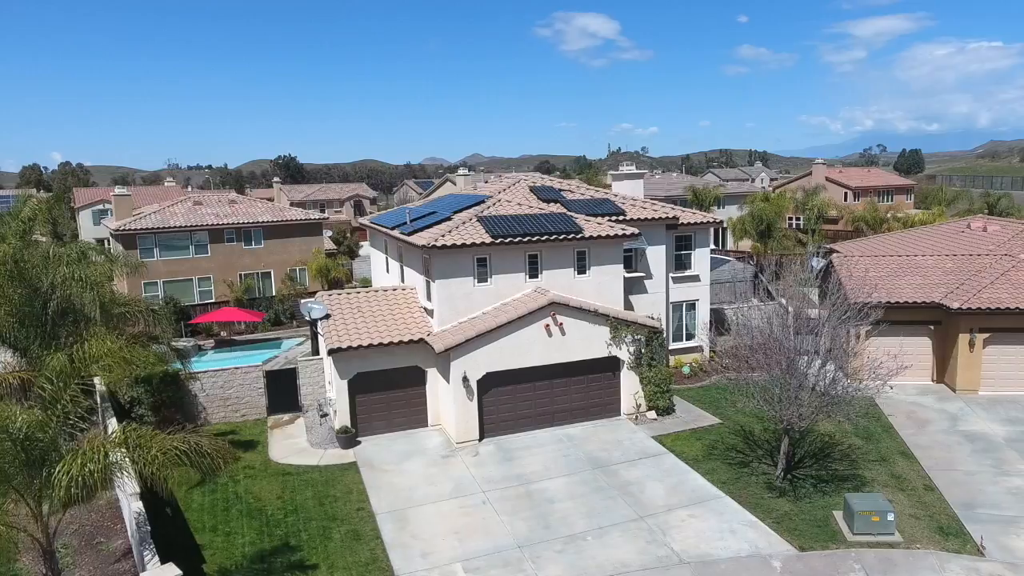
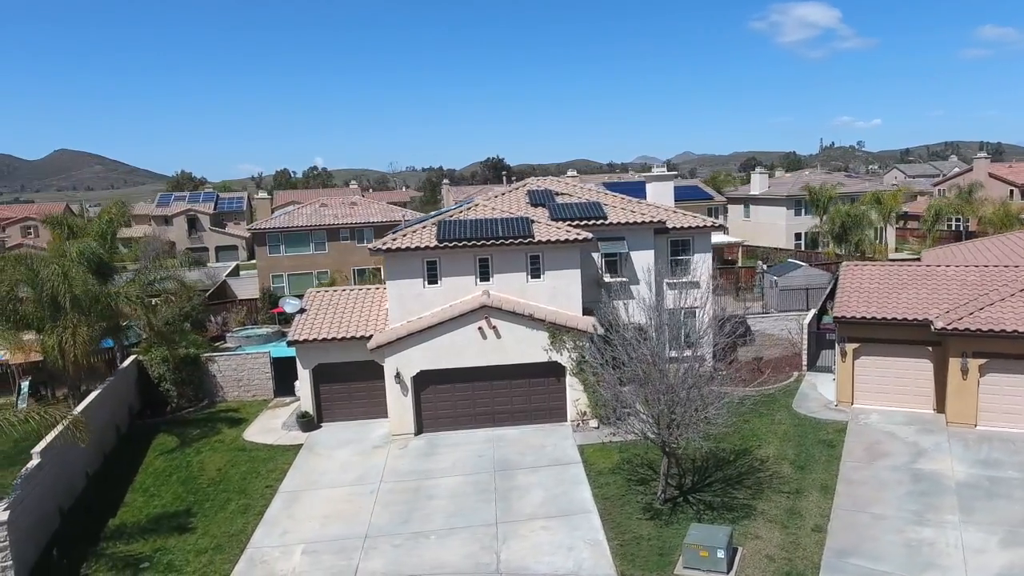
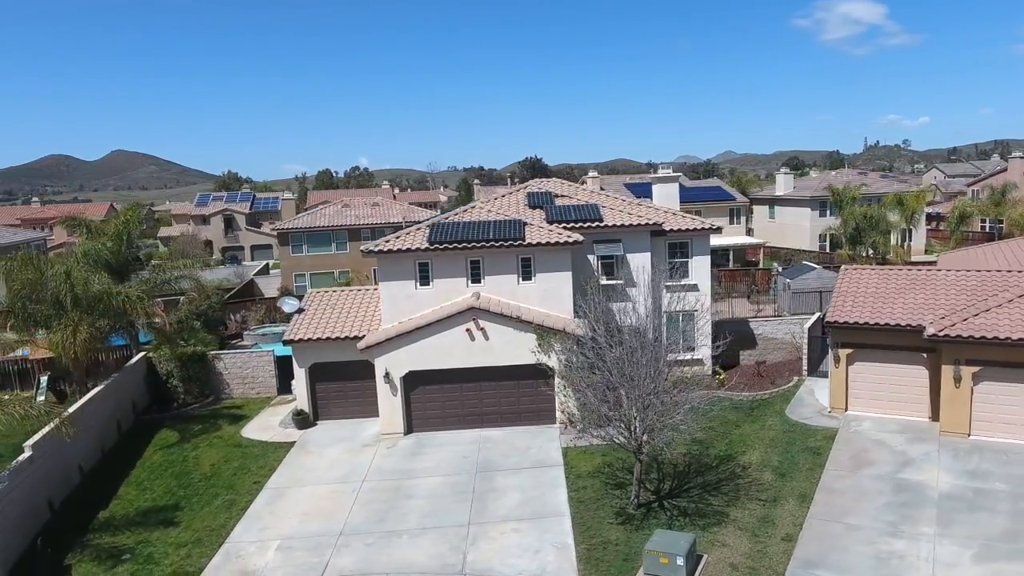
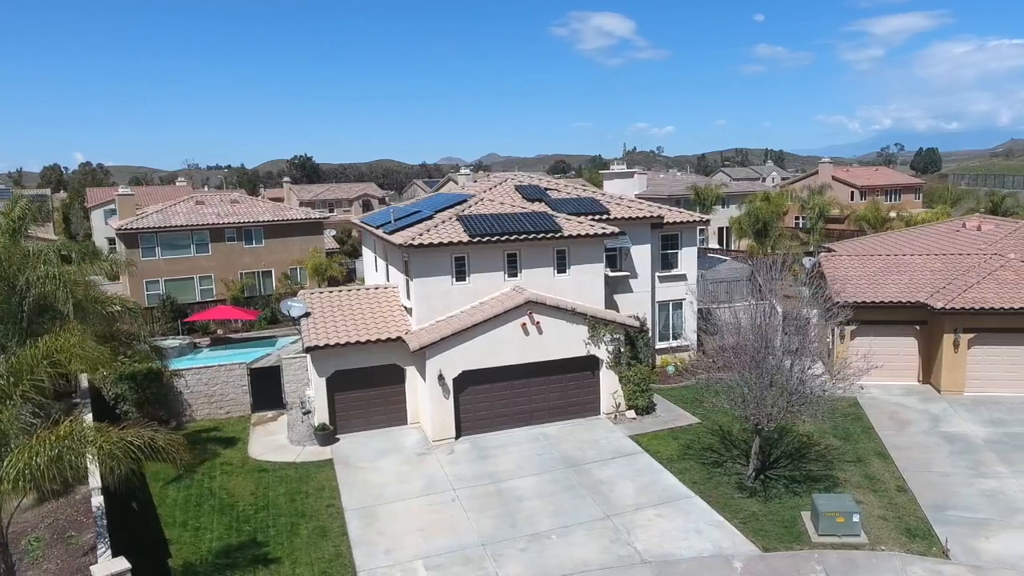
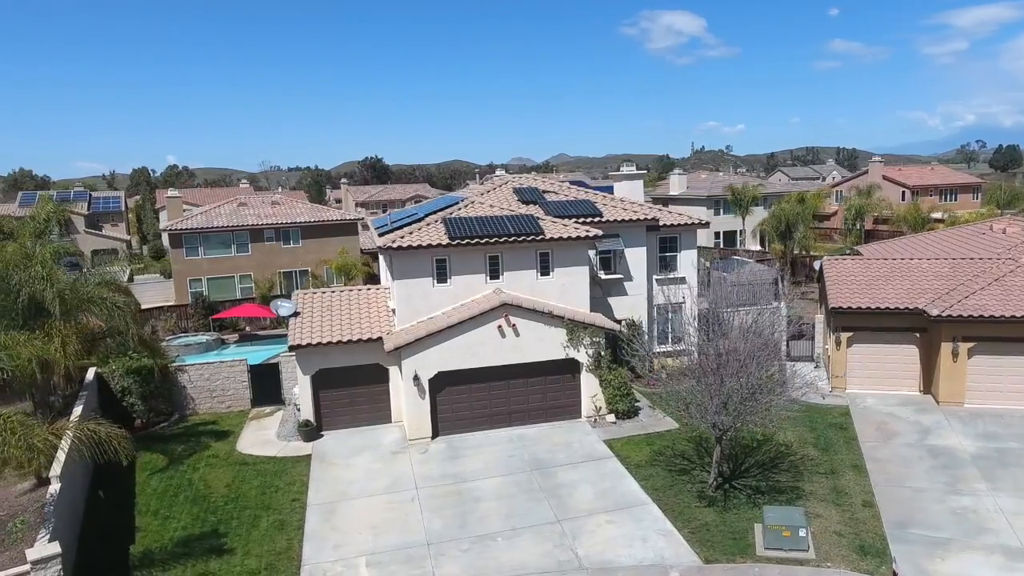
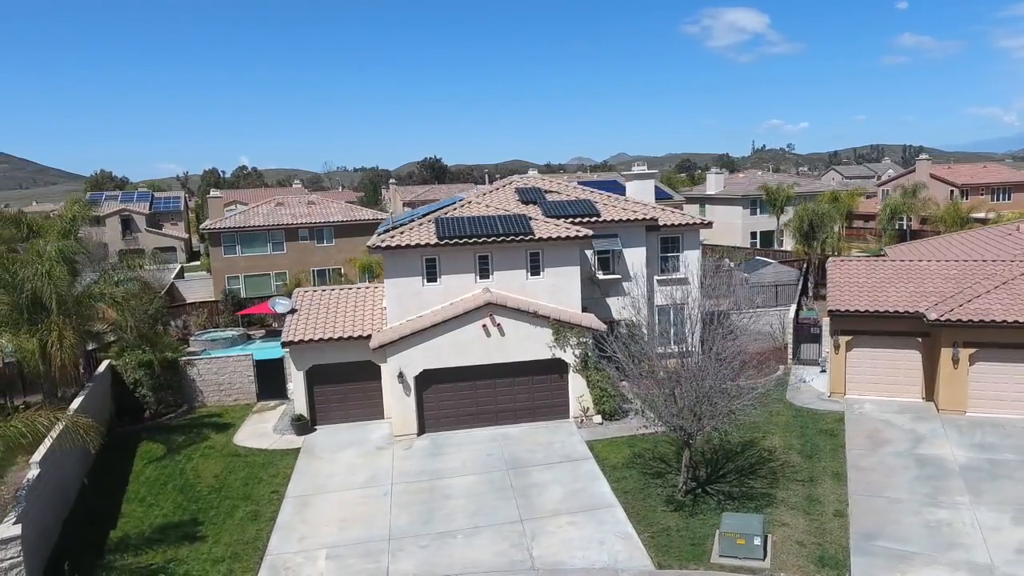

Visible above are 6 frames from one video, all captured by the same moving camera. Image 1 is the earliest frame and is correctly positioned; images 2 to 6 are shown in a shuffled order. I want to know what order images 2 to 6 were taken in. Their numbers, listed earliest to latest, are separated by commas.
4, 5, 6, 2, 3
